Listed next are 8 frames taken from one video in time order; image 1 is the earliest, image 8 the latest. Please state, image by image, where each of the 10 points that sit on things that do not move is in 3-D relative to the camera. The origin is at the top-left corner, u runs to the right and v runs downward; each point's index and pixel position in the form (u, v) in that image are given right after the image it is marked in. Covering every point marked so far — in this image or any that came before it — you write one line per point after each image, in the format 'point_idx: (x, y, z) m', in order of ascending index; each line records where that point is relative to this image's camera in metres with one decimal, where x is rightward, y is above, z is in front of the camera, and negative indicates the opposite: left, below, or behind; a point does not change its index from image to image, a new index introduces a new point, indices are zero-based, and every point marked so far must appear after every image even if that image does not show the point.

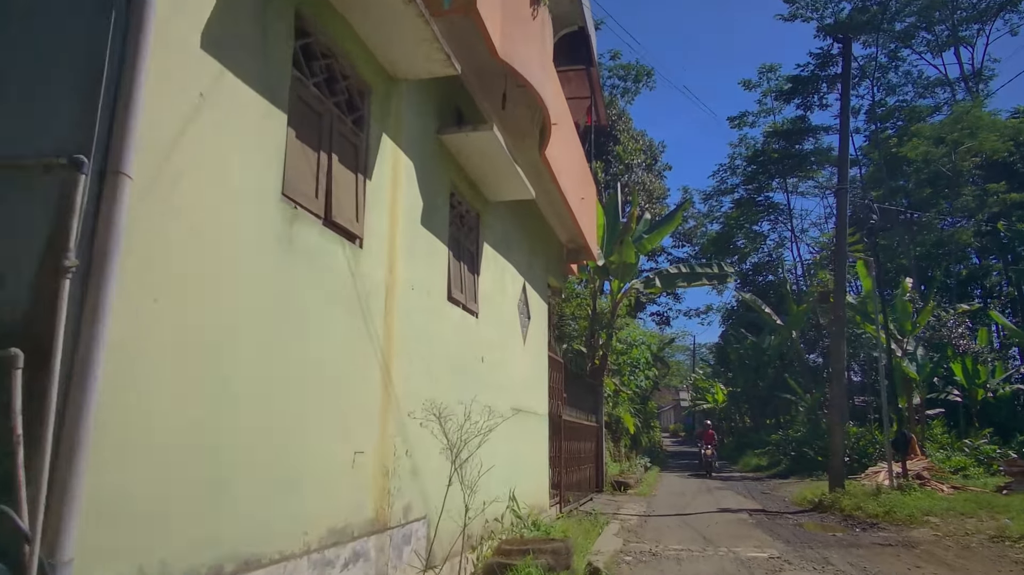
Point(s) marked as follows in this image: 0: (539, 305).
0: (+0.3, -0.2, +9.5) m
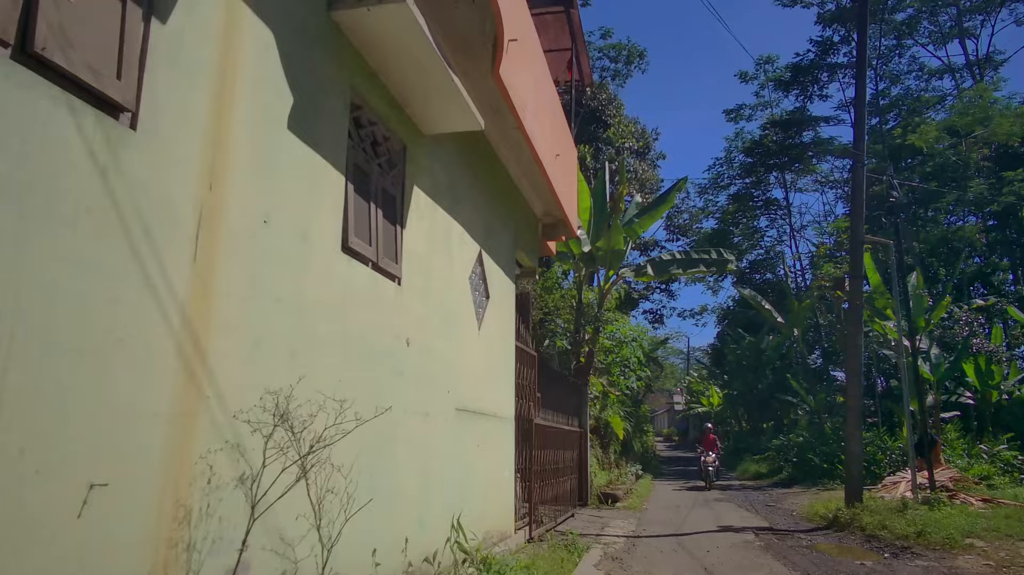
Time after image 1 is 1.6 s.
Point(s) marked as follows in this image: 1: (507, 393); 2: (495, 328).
0: (-0.1, +0.1, +7.7) m
1: (-0.1, -1.1, +7.8) m
2: (-0.2, -0.4, +7.4) m
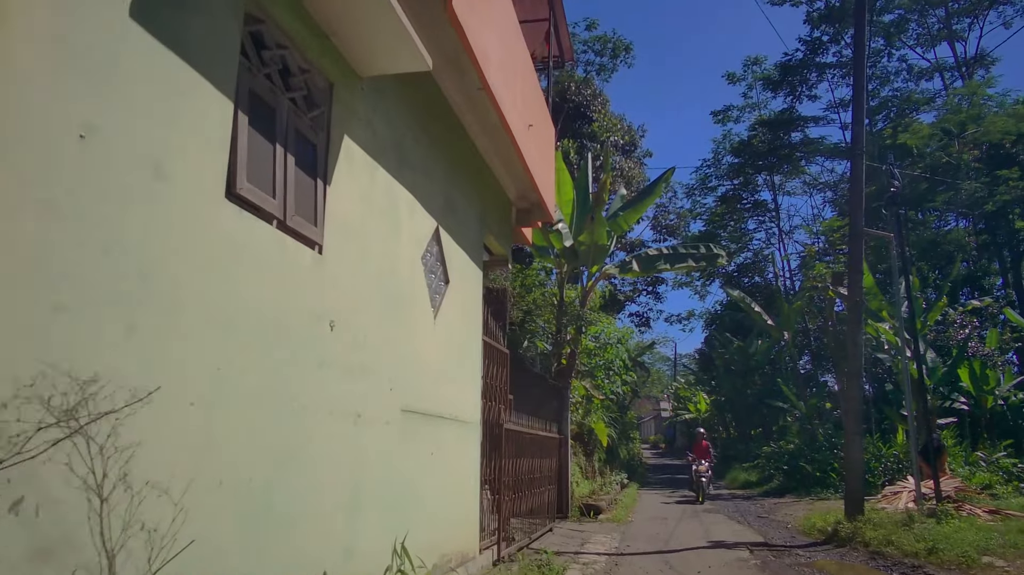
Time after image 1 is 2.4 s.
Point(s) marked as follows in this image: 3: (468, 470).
0: (-0.4, +0.2, +6.8) m
1: (-0.4, -0.9, +6.8) m
2: (-0.5, -0.3, +6.4) m
3: (-0.4, -1.6, +6.6) m
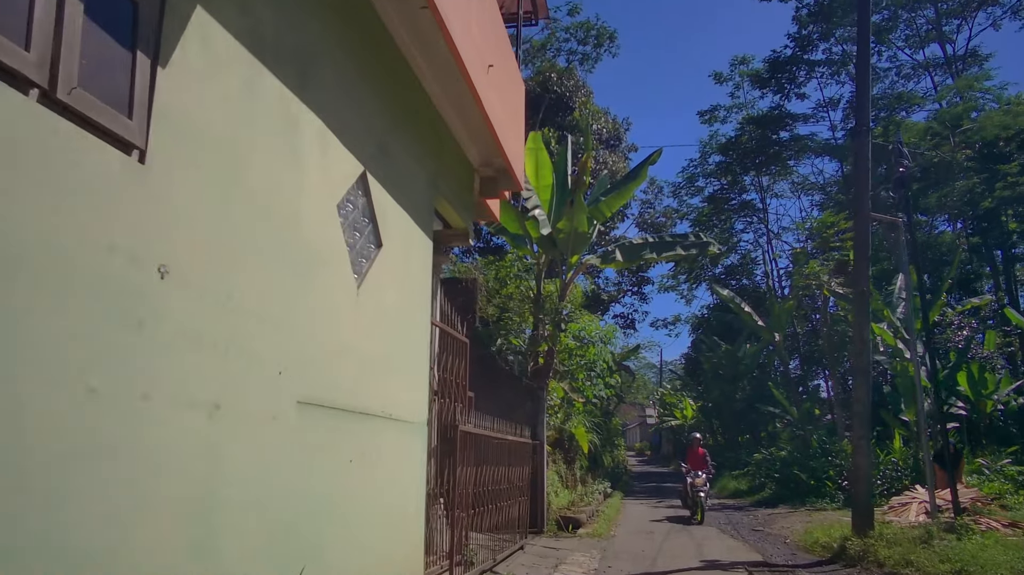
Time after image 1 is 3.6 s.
0: (-0.8, +0.4, +5.5) m
1: (-0.7, -0.7, +5.6) m
2: (-0.8, 0.0, +5.2) m
3: (-0.7, -1.3, +5.4) m
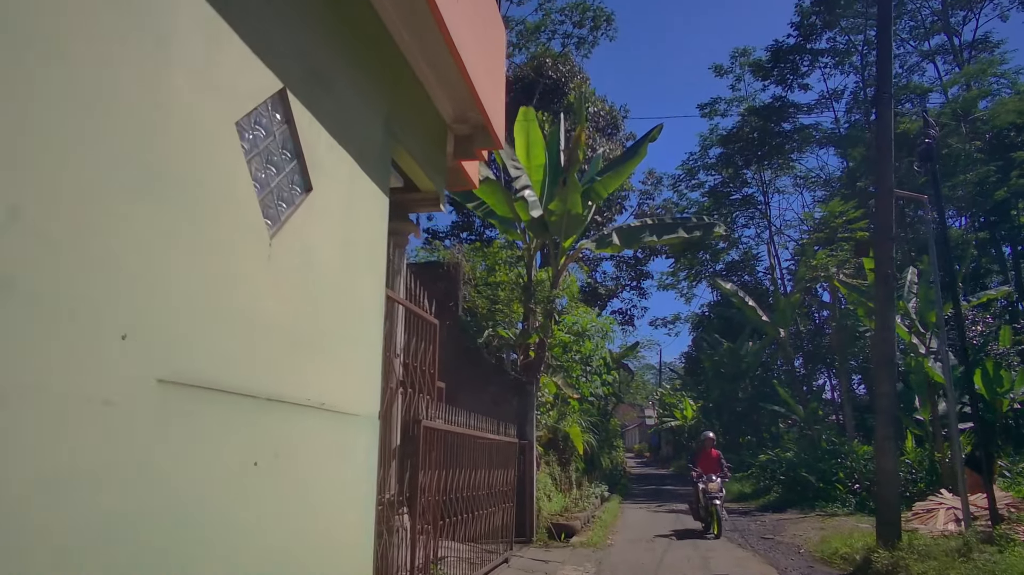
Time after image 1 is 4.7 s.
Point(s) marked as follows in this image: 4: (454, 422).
0: (-0.9, +0.6, +4.5) m
1: (-0.9, -0.5, +4.5) m
2: (-1.0, +0.2, +4.1) m
3: (-0.9, -1.1, +4.3) m
4: (-0.5, -1.2, +7.0) m
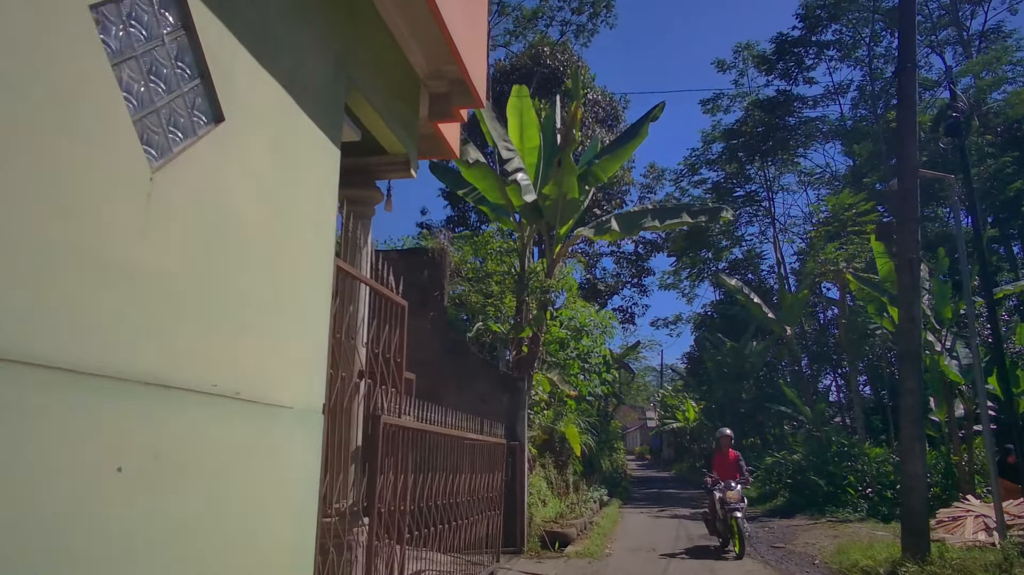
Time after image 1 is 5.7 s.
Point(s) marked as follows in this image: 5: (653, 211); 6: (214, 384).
0: (-1.1, +0.8, +3.7) m
1: (-1.0, -0.3, +3.7) m
2: (-1.1, +0.4, +3.3) m
3: (-1.1, -0.9, +3.5) m
4: (-0.7, -1.0, +6.1) m
5: (+2.1, +1.1, +11.7) m
6: (-1.2, -0.4, +3.1) m
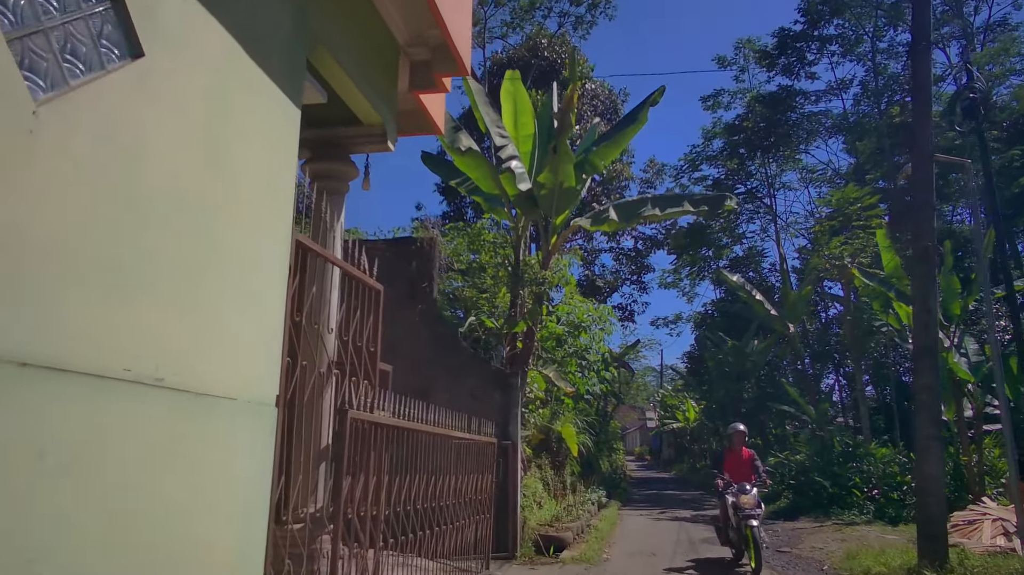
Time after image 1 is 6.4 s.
0: (-1.2, +0.9, +3.2) m
1: (-1.1, -0.2, +3.2) m
2: (-1.2, +0.5, +2.8) m
3: (-1.2, -0.8, +3.0) m
4: (-0.7, -0.9, +5.6) m
5: (+2.1, +1.2, +11.2) m
6: (-1.3, -0.3, +2.6) m
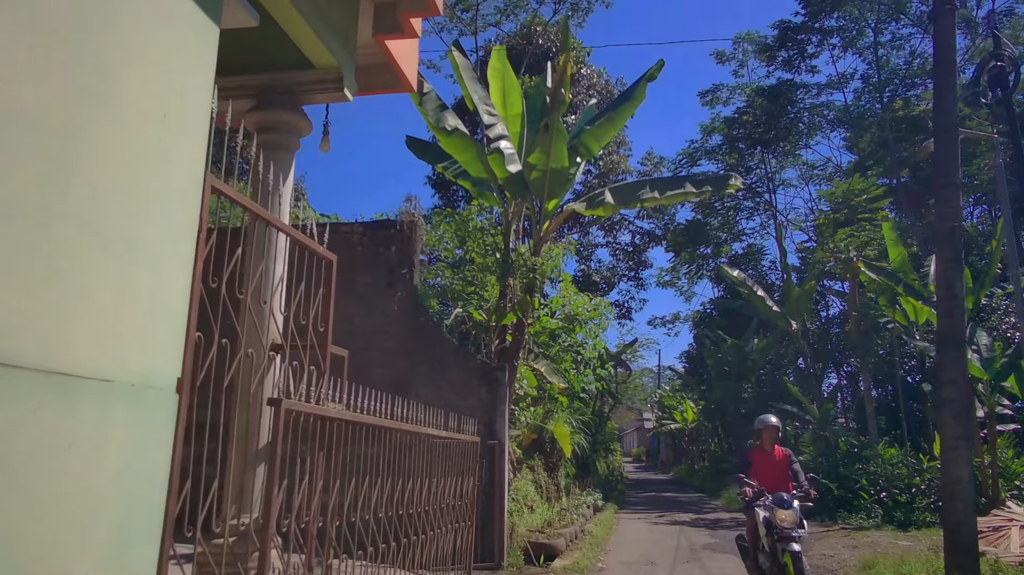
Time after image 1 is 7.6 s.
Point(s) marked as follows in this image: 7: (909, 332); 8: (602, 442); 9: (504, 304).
0: (-1.3, +1.1, +2.4) m
1: (-1.3, 0.0, +2.5) m
2: (-1.3, +0.6, +2.1) m
3: (-1.3, -0.7, +2.2) m
4: (-0.9, -0.8, +4.9) m
5: (+1.9, +1.4, +10.5) m
6: (-1.4, -0.1, +1.8) m
7: (+8.8, -0.9, +16.8) m
8: (+2.2, -3.9, +19.4) m
9: (-0.1, -0.2, +10.4) m
